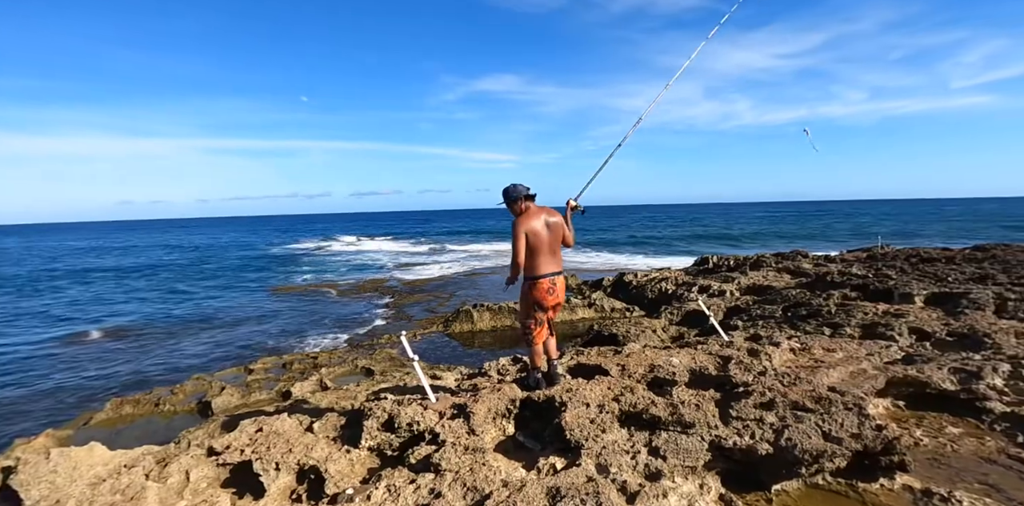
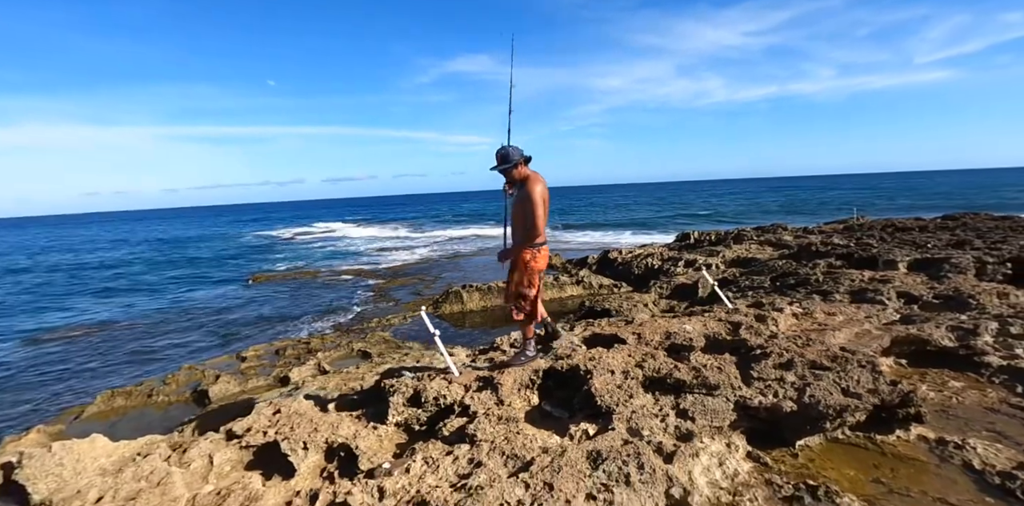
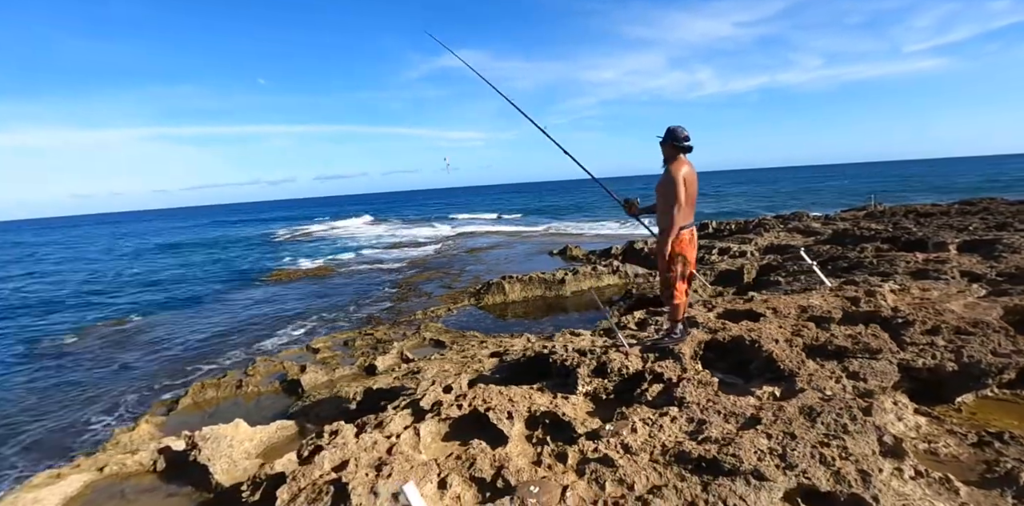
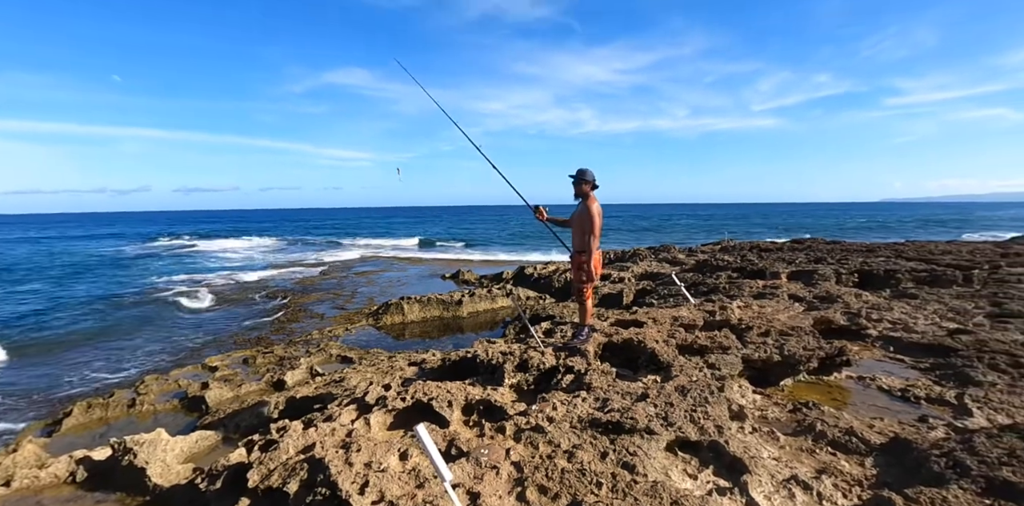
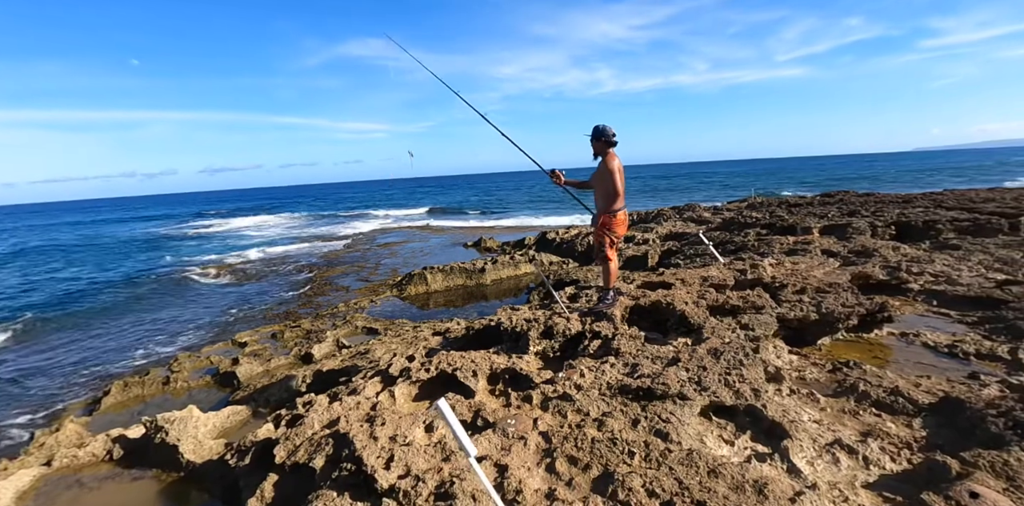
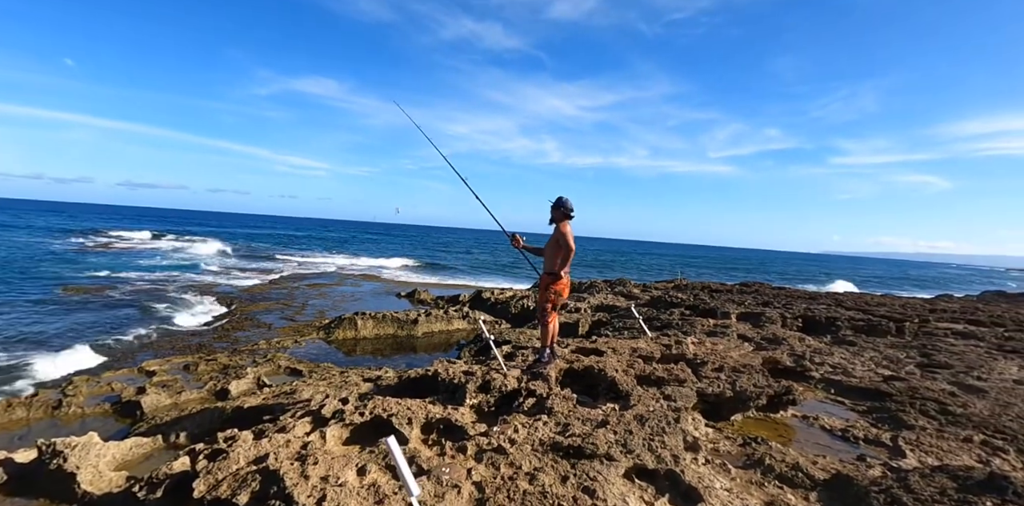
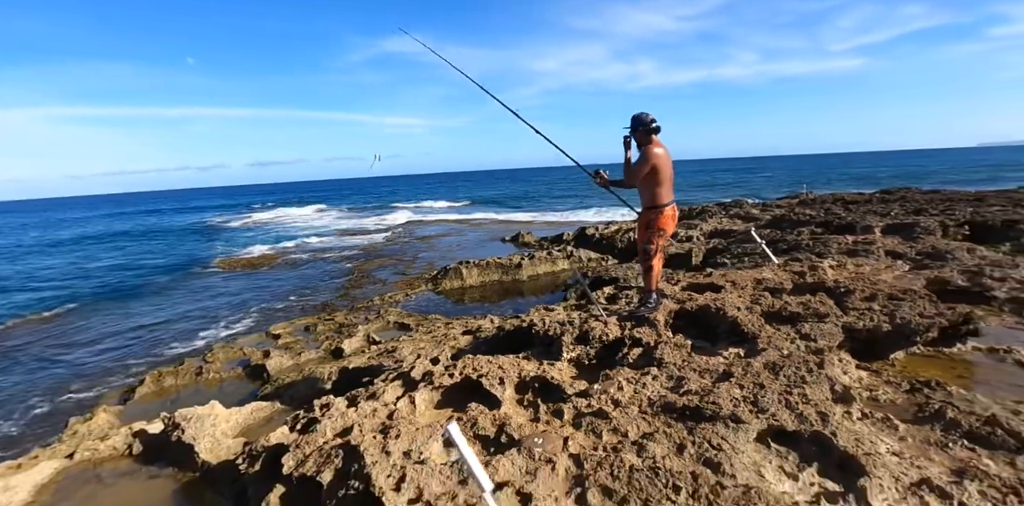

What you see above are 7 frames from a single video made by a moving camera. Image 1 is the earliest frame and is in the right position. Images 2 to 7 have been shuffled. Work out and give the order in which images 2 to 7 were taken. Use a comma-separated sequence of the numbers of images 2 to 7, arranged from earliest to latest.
2, 3, 7, 5, 4, 6
